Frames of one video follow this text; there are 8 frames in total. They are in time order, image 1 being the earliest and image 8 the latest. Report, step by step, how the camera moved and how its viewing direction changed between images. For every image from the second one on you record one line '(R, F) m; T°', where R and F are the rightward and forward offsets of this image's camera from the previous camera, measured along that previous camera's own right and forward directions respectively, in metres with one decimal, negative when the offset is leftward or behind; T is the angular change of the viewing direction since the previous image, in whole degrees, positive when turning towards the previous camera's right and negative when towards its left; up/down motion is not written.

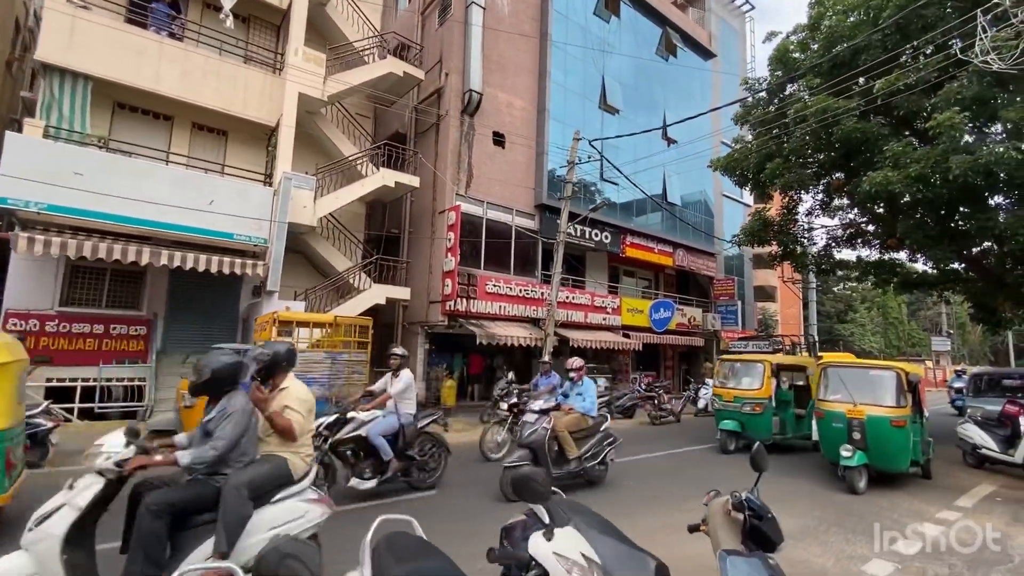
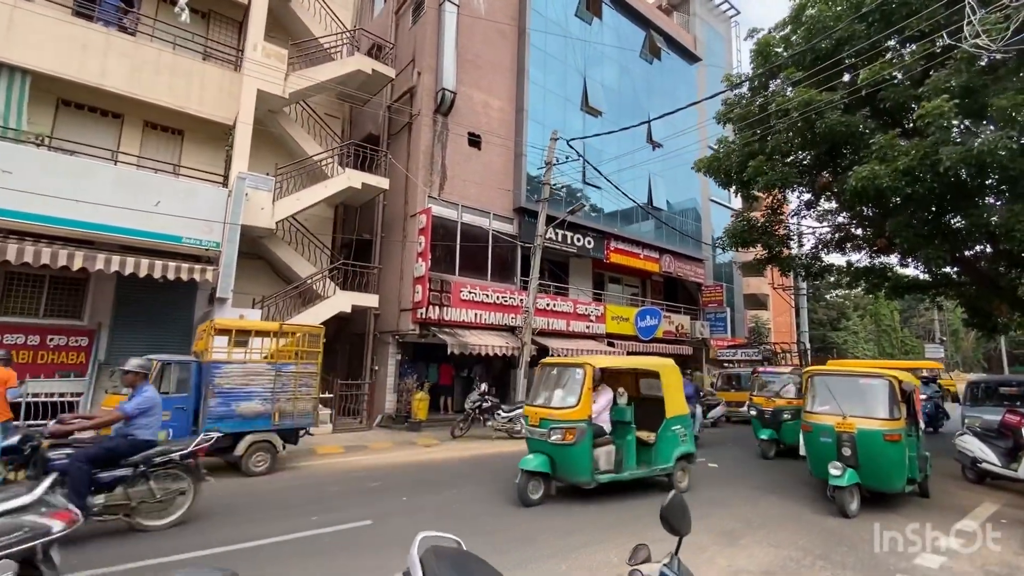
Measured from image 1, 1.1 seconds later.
(+0.6, +0.7) m; +1°
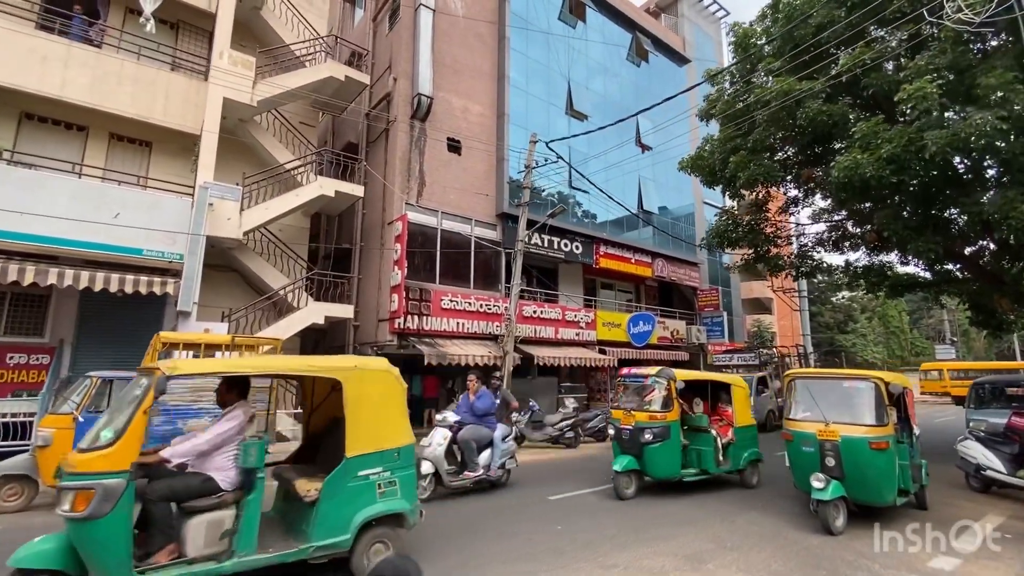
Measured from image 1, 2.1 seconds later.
(+0.7, +0.5) m; -1°
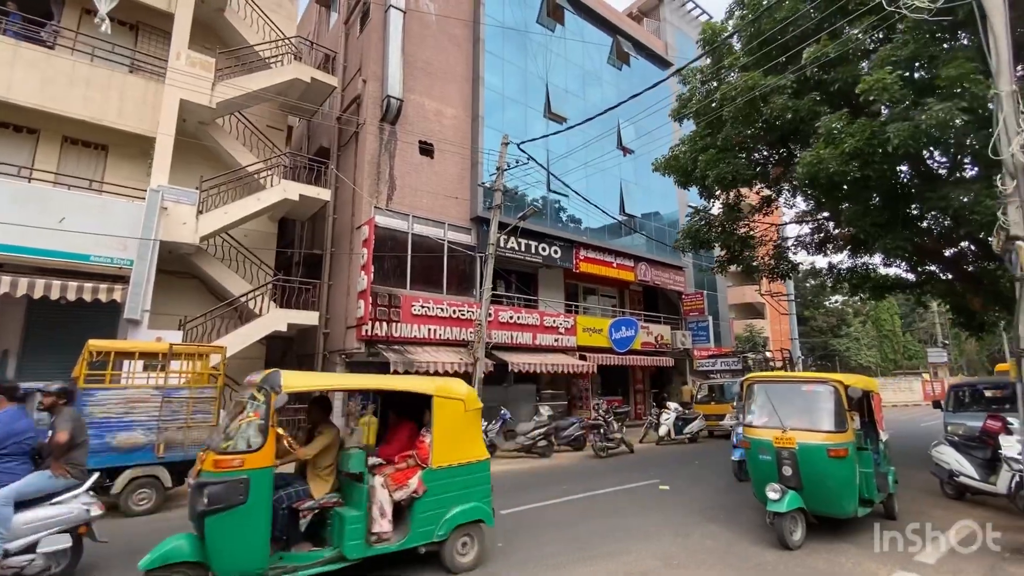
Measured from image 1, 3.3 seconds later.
(+0.7, +0.4) m; 0°
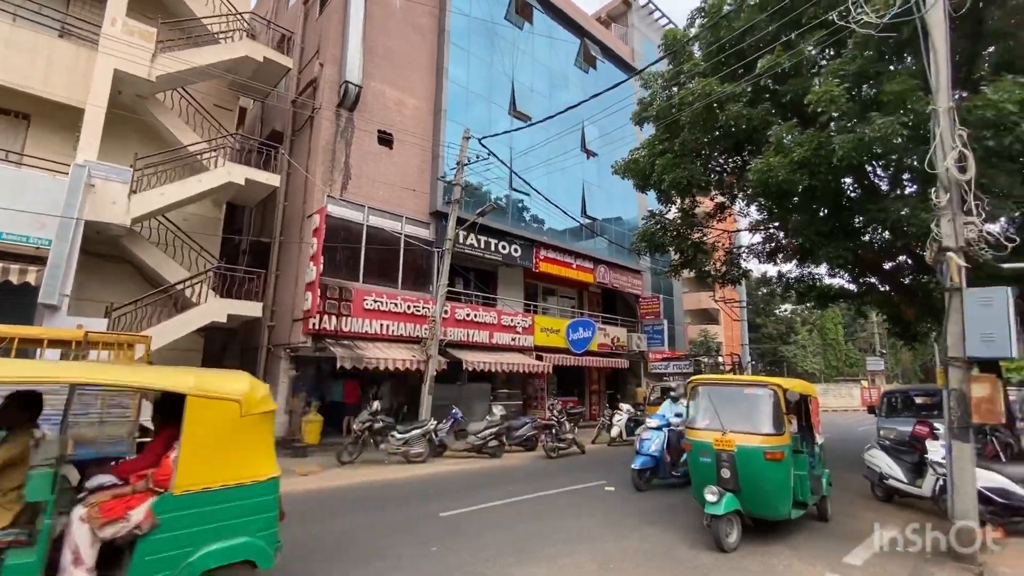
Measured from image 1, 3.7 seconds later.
(+0.2, +0.2) m; +4°
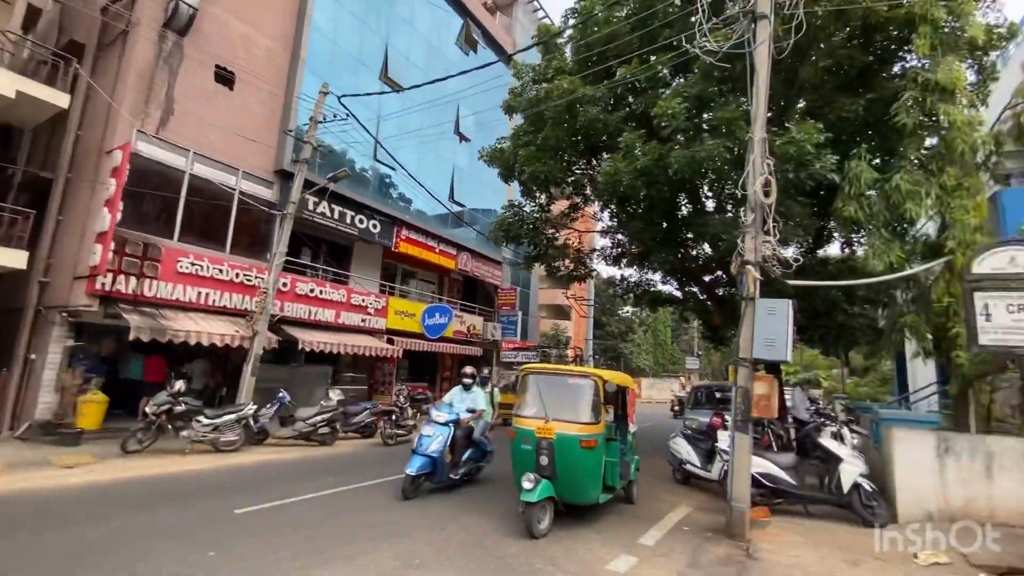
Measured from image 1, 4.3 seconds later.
(+0.4, +0.3) m; +16°
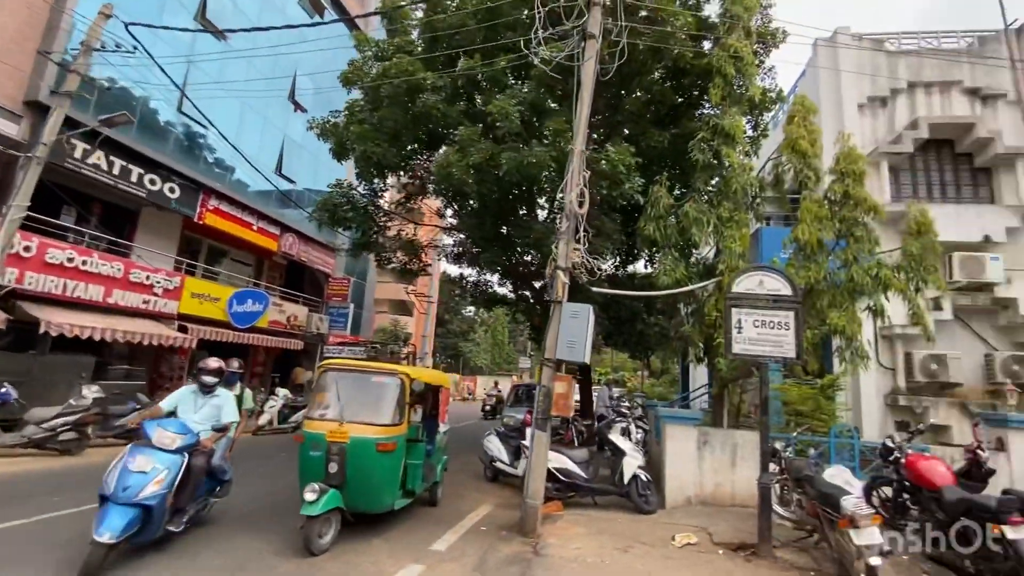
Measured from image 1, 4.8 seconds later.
(+0.4, +0.3) m; +18°
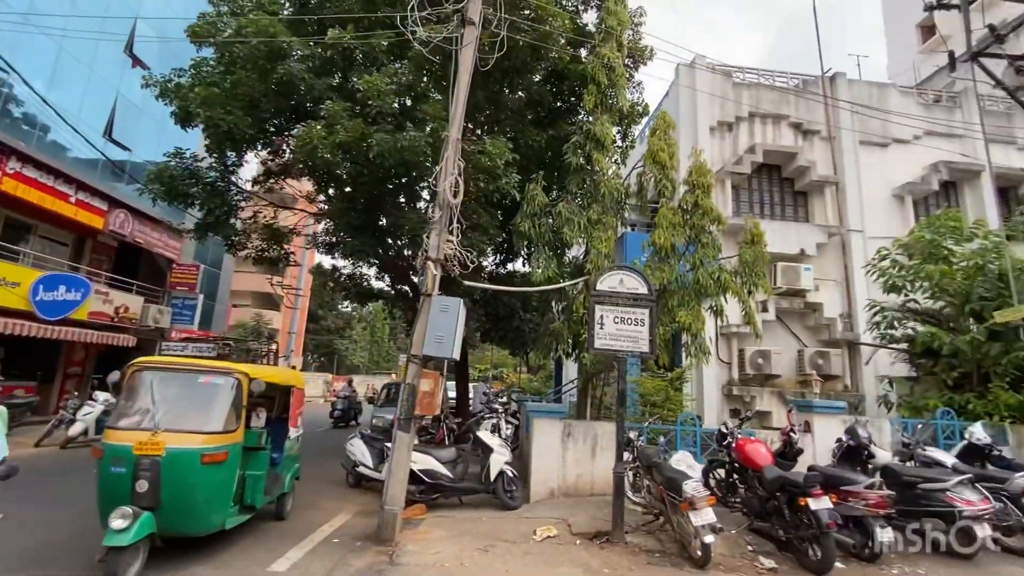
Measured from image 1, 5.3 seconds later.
(+0.2, +0.2) m; +14°
